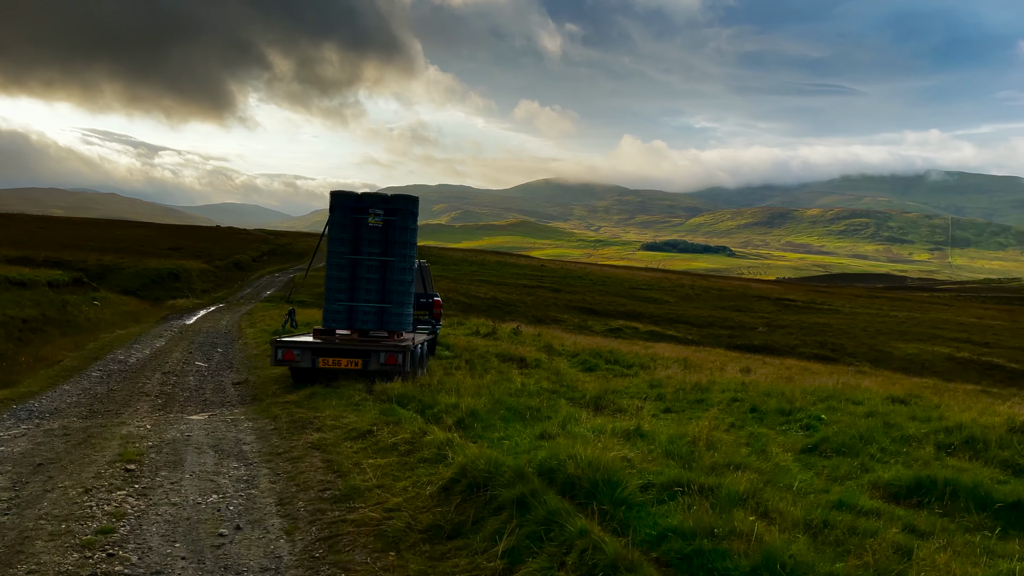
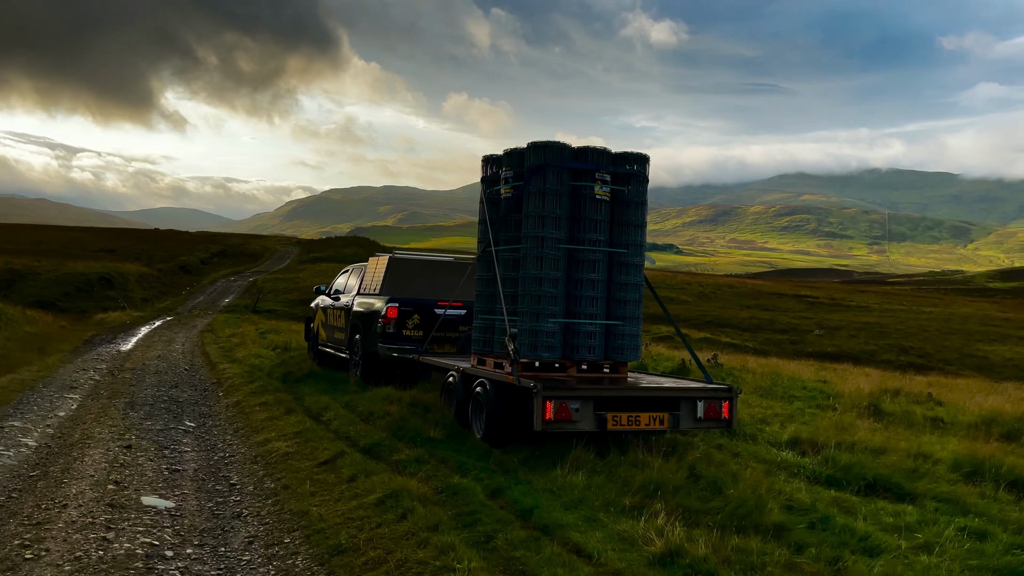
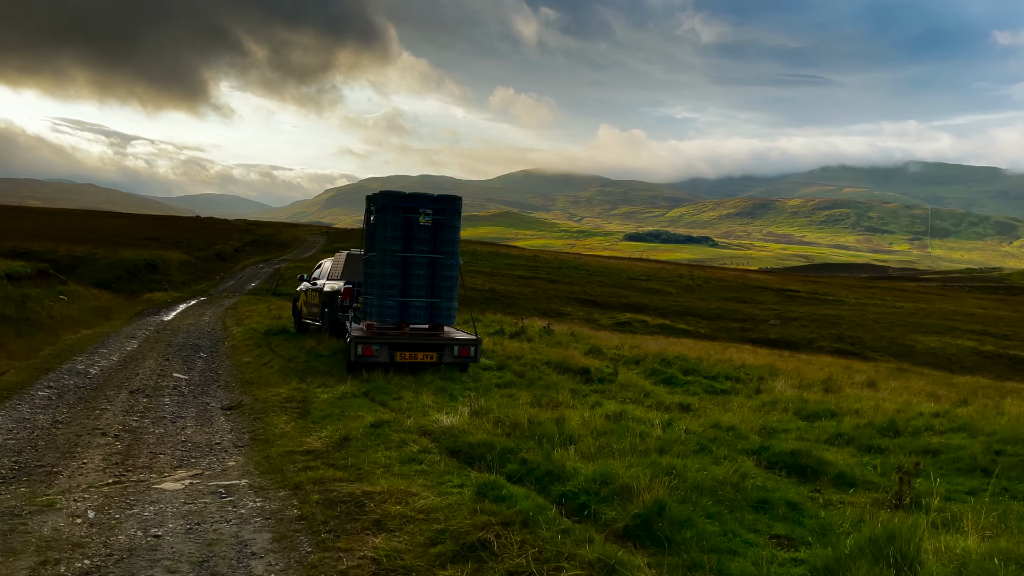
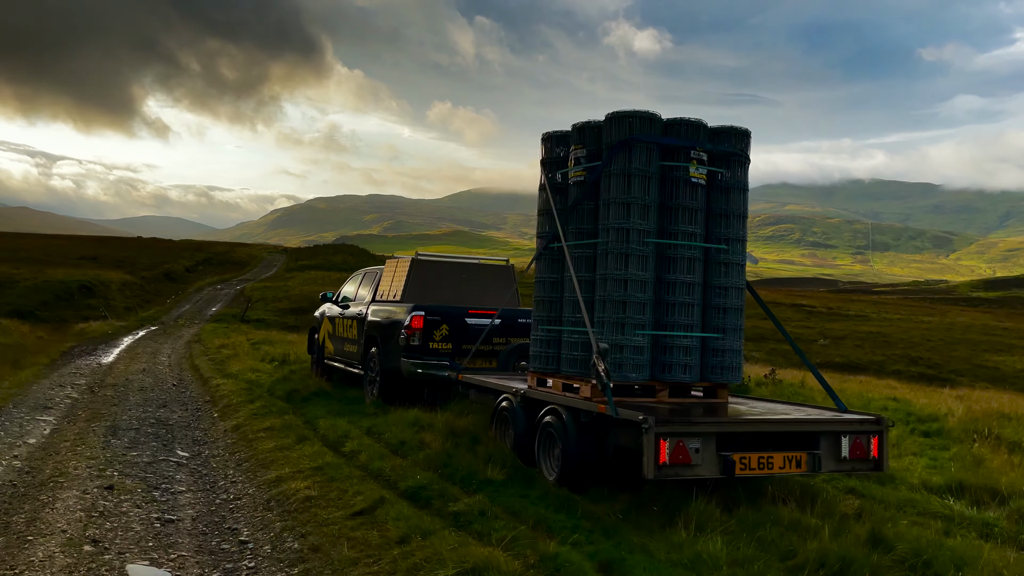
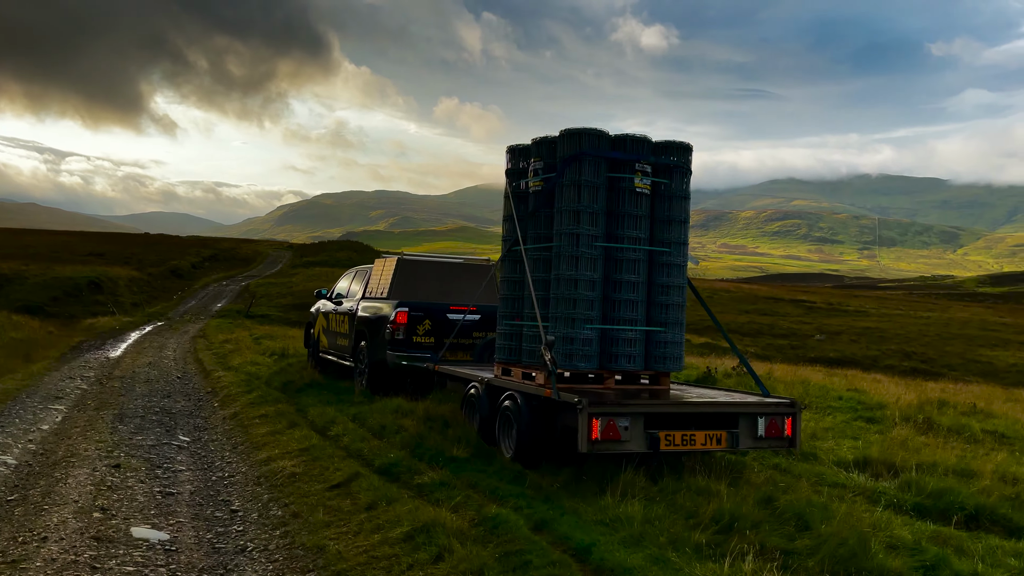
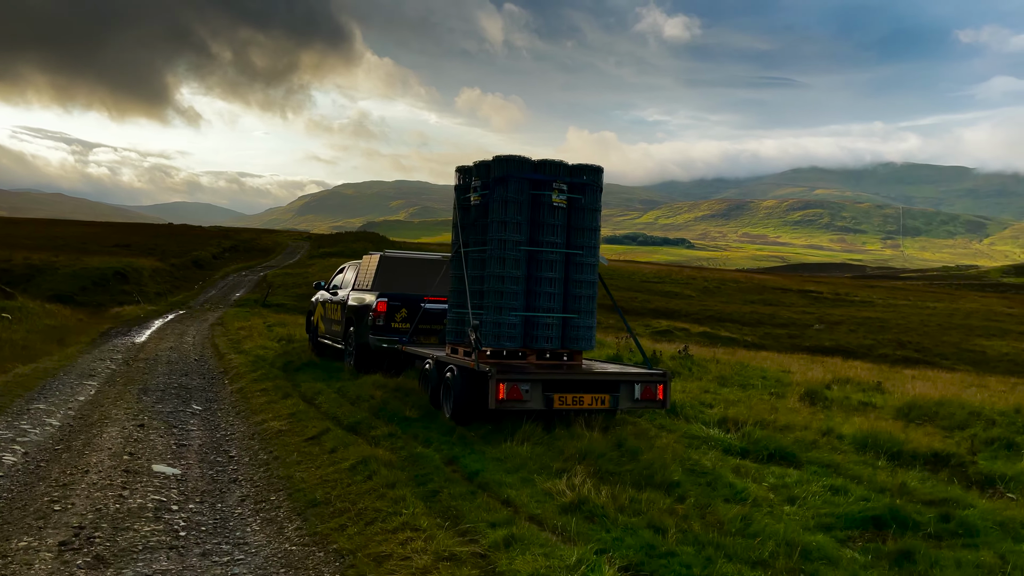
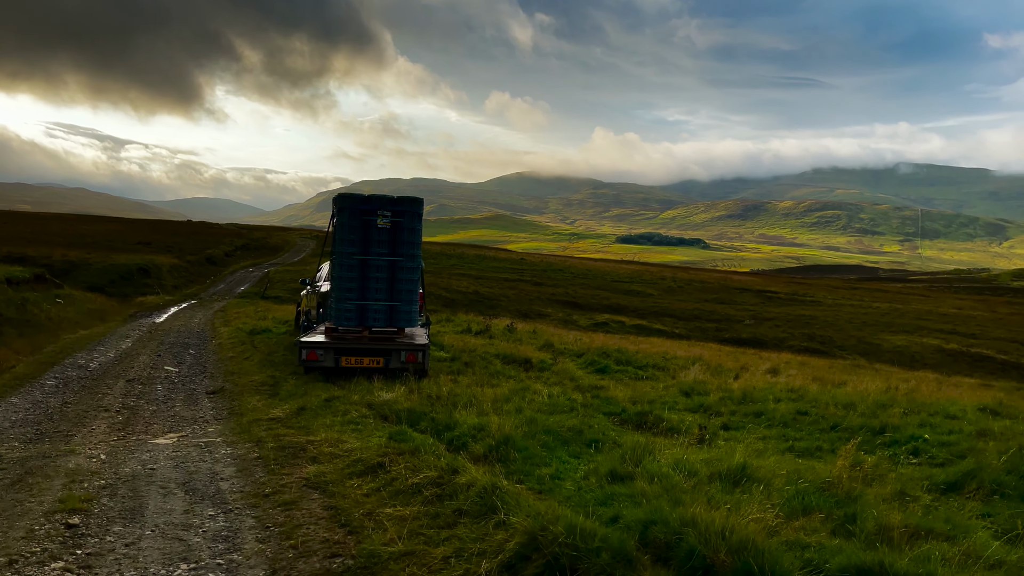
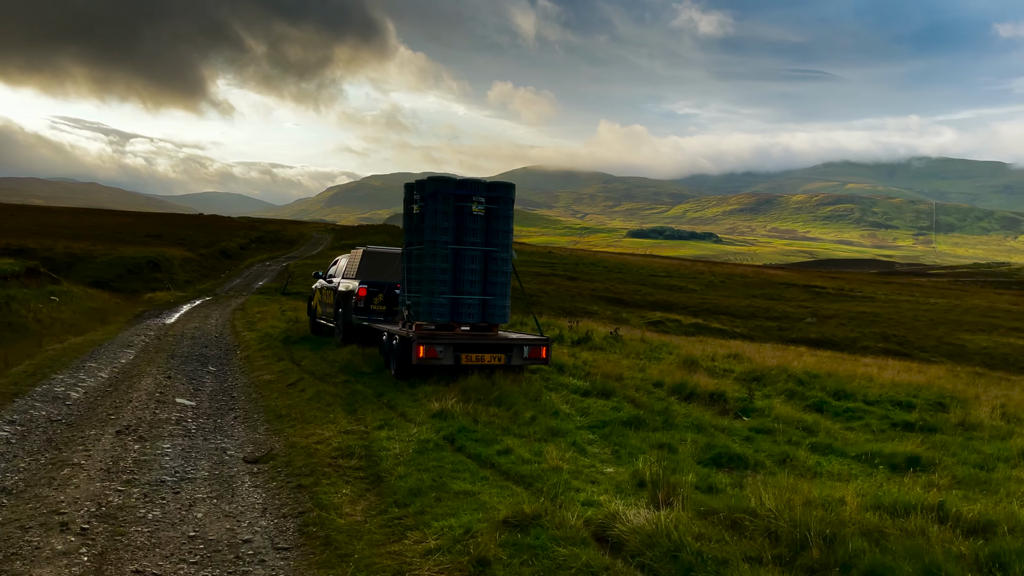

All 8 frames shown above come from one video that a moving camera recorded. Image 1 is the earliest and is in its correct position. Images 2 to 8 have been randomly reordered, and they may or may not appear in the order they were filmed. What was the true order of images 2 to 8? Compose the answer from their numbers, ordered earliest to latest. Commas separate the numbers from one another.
7, 3, 8, 6, 2, 5, 4
